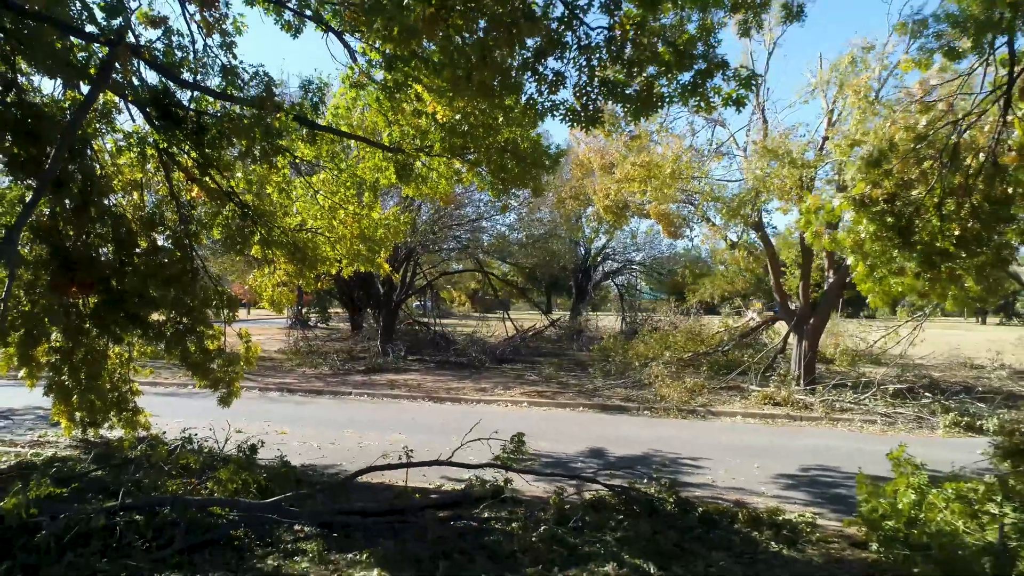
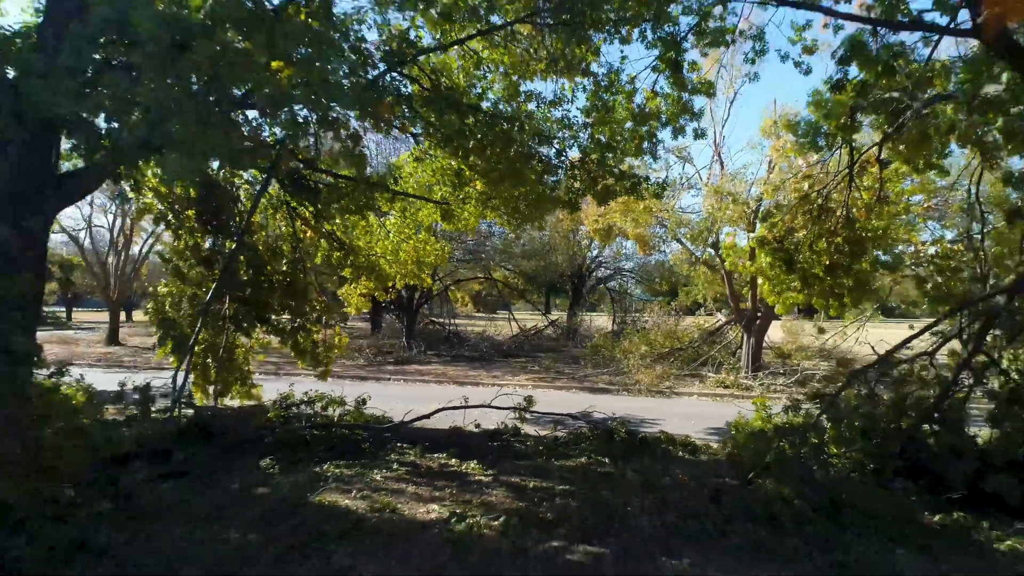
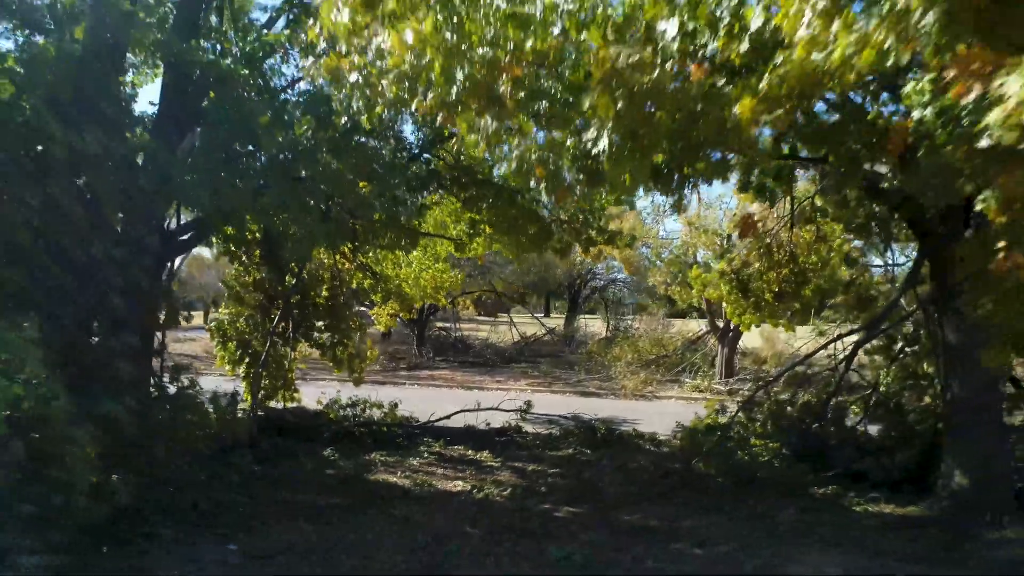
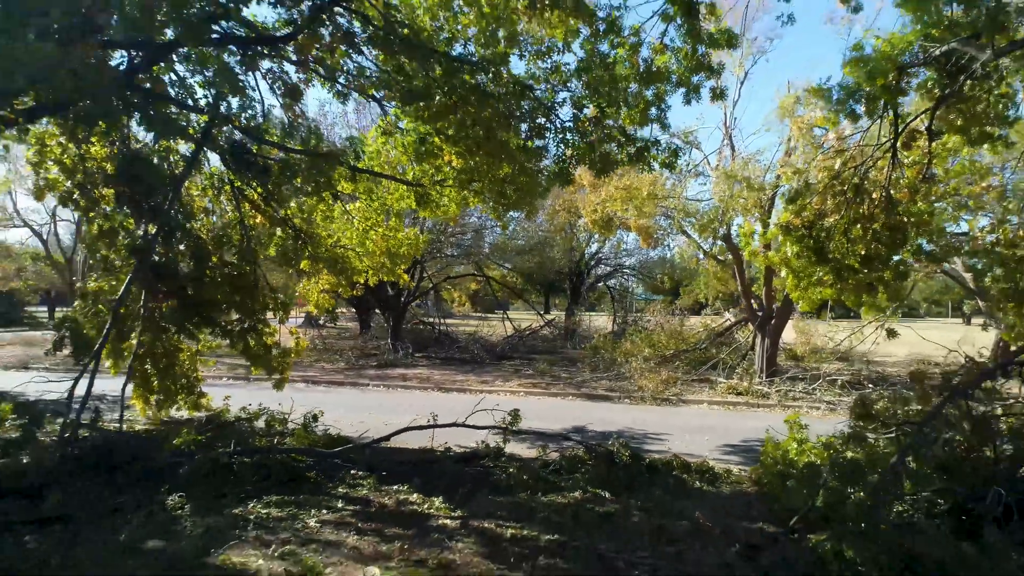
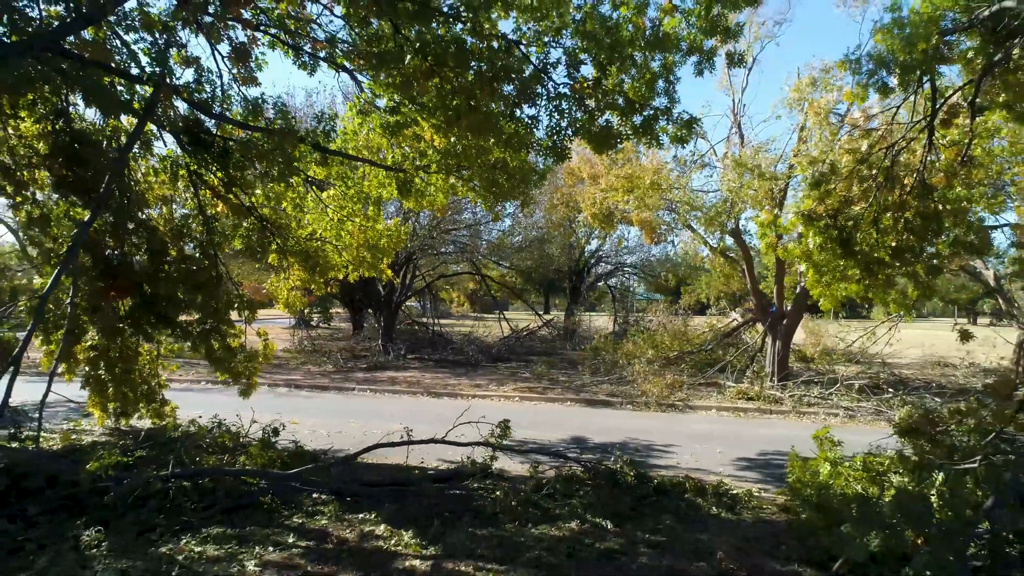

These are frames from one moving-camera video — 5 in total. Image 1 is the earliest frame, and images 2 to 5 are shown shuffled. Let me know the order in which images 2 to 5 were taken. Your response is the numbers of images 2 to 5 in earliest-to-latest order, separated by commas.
5, 4, 2, 3
